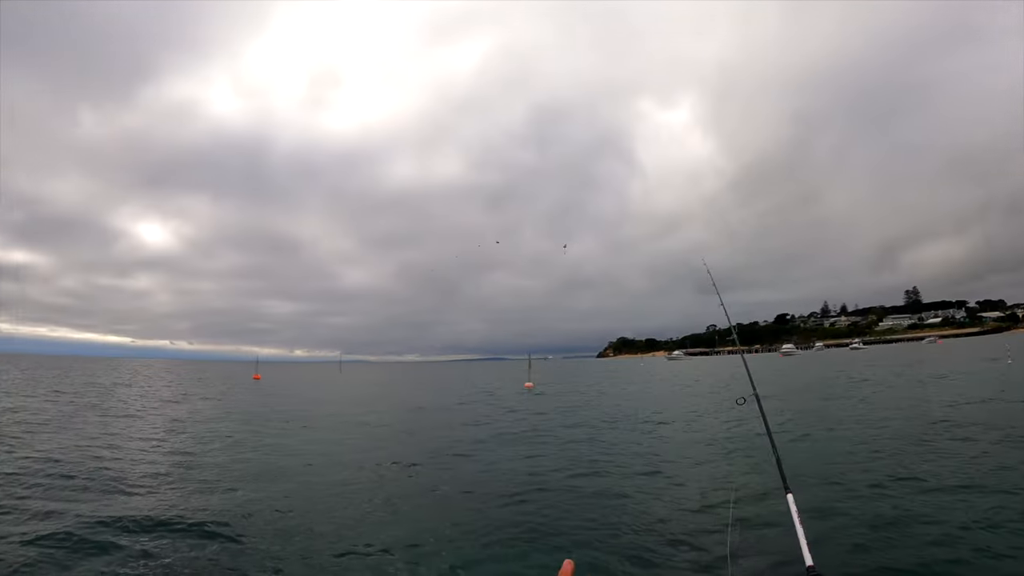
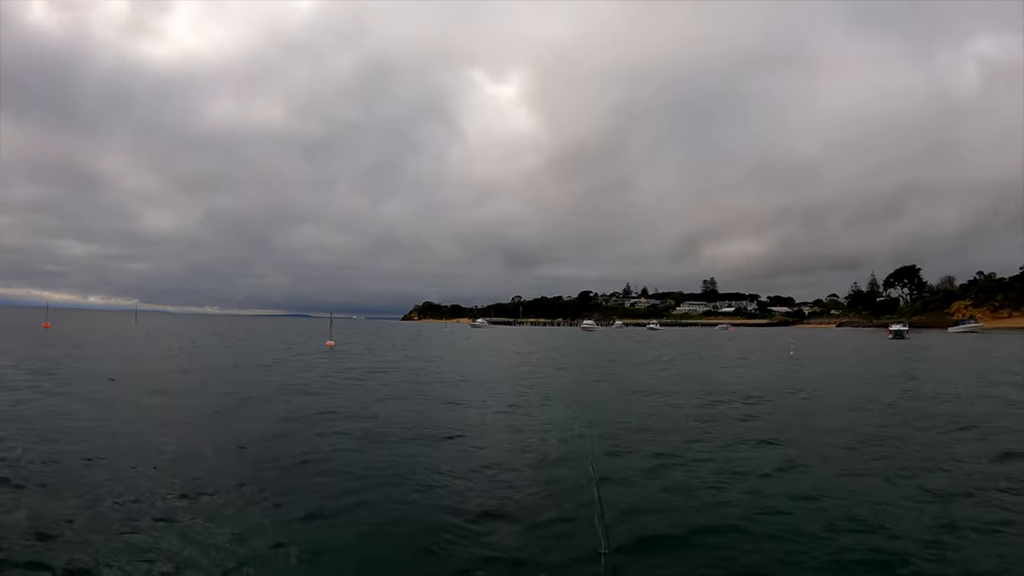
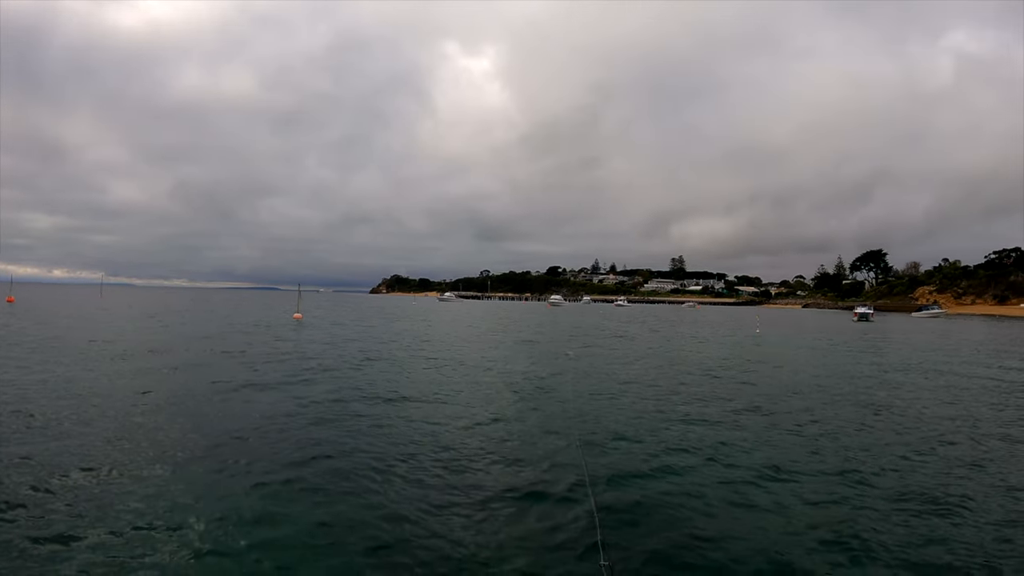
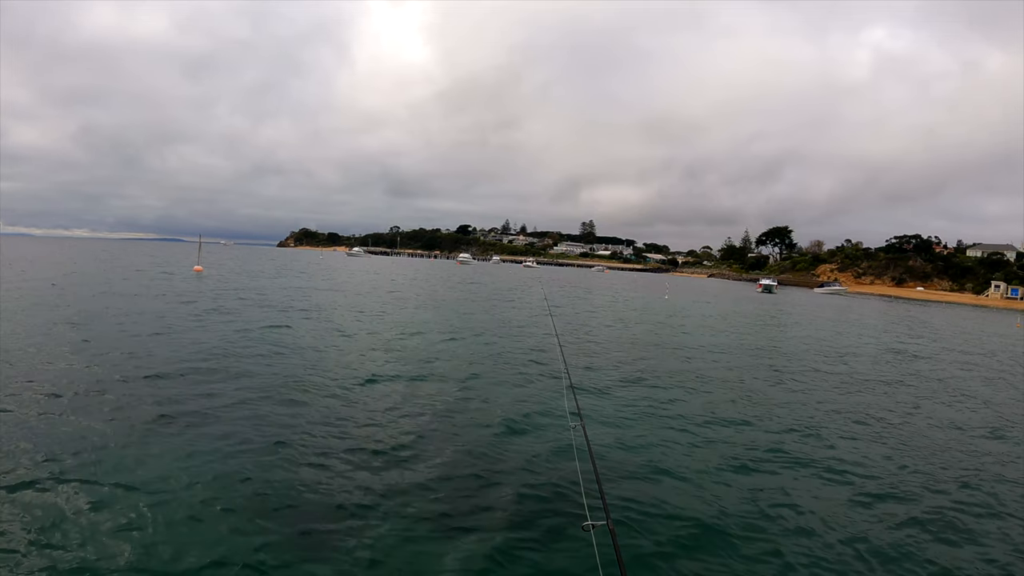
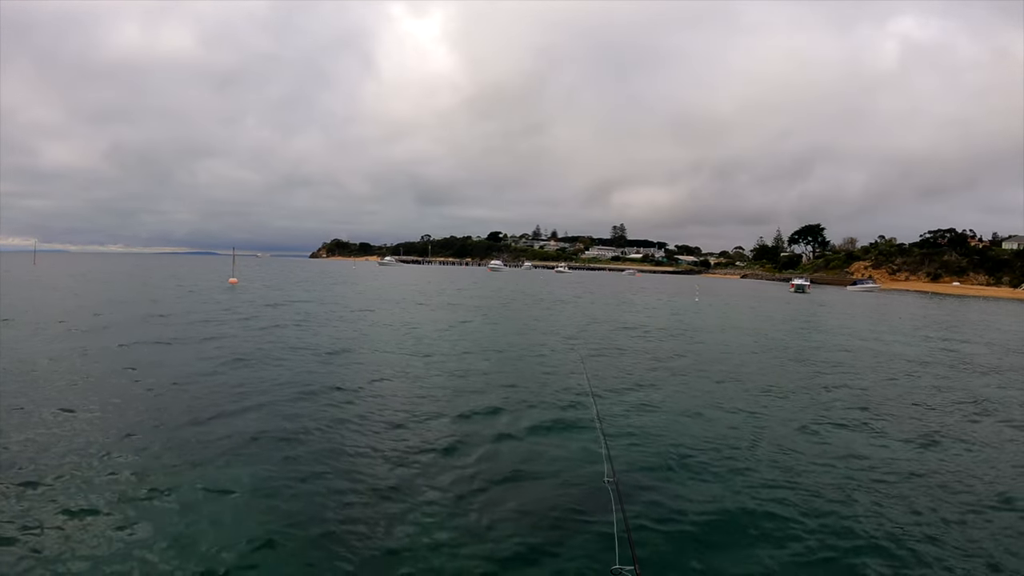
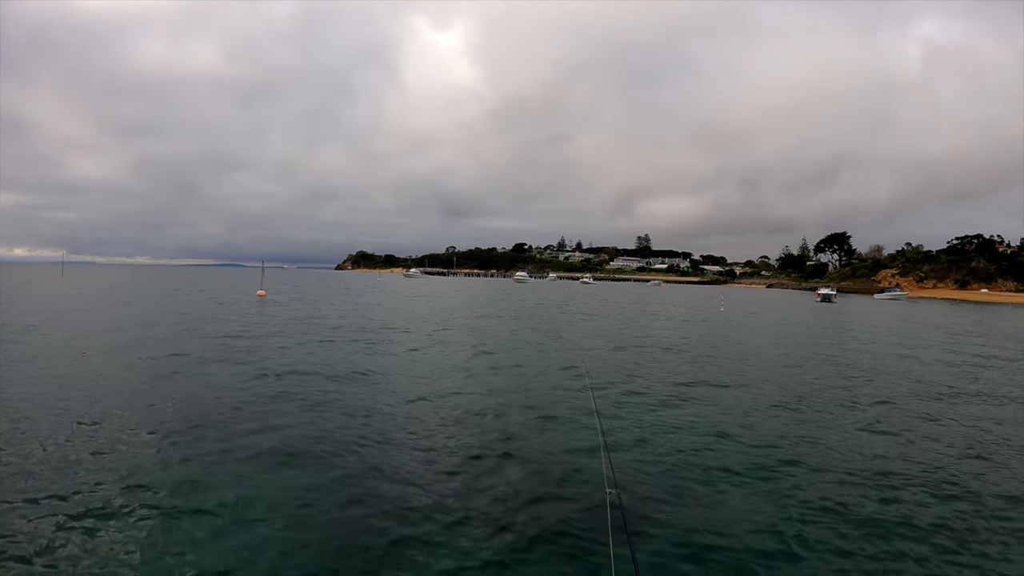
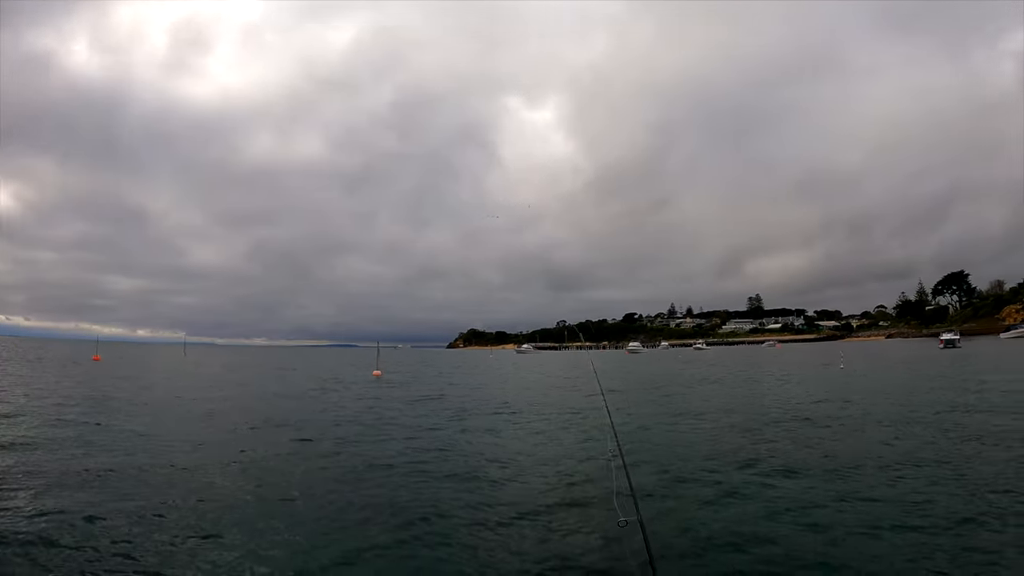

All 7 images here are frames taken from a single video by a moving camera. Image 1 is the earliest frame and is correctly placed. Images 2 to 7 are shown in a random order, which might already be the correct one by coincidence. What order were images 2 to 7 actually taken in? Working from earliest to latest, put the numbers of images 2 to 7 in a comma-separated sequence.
7, 2, 3, 6, 5, 4
